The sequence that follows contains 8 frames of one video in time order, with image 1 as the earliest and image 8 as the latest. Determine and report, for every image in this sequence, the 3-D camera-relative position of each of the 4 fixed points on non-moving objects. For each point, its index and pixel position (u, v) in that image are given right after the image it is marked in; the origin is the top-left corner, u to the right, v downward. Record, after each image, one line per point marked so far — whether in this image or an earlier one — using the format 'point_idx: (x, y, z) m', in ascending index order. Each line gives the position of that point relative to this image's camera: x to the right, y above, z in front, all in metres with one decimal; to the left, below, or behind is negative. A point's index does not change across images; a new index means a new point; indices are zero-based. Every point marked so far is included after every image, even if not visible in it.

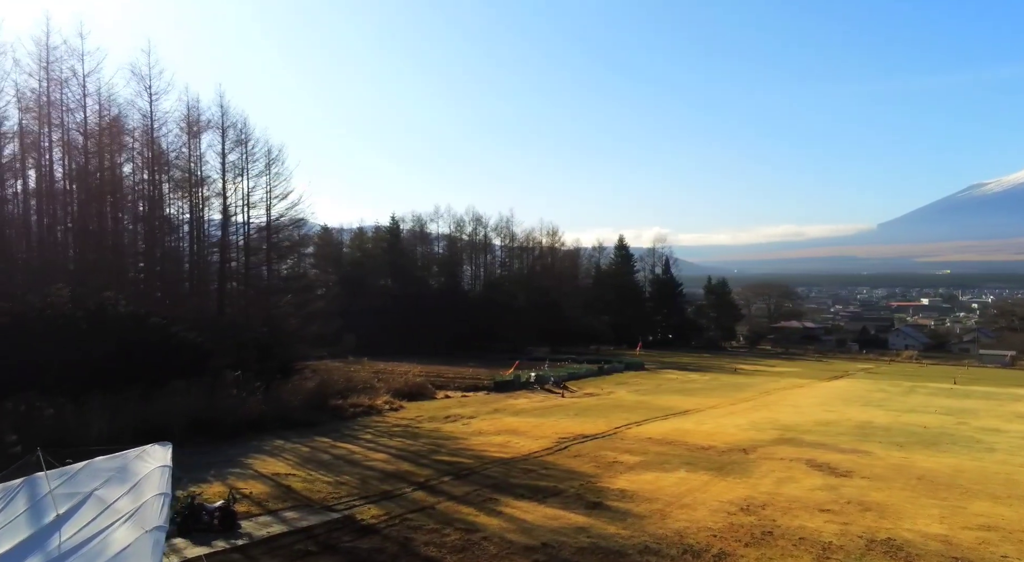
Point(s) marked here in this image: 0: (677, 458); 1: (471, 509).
0: (+4.3, -4.6, +17.1) m
1: (-0.7, -3.9, +11.3) m
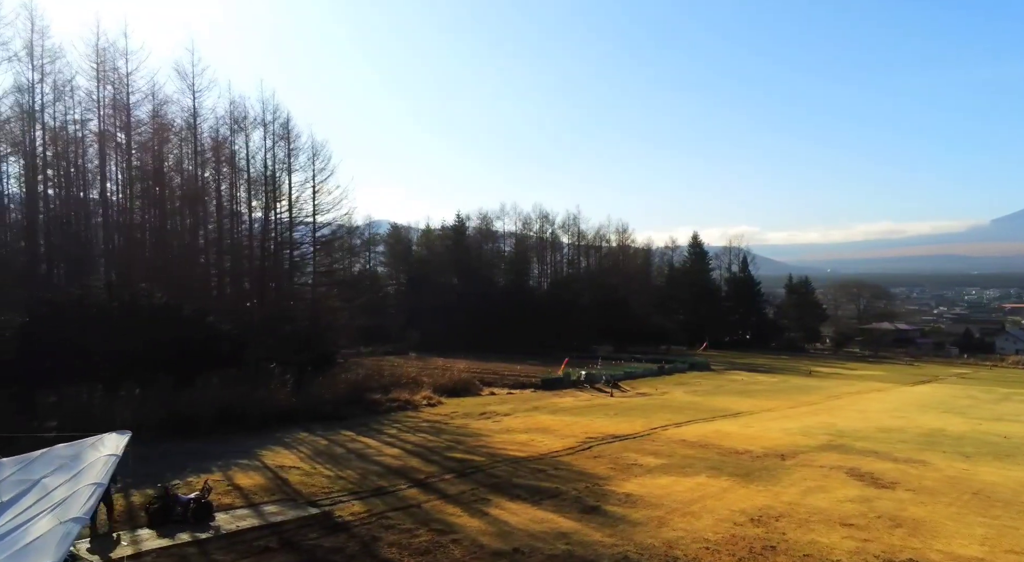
0: (+4.6, -4.4, +16.1) m
1: (-0.9, -3.7, +10.7) m
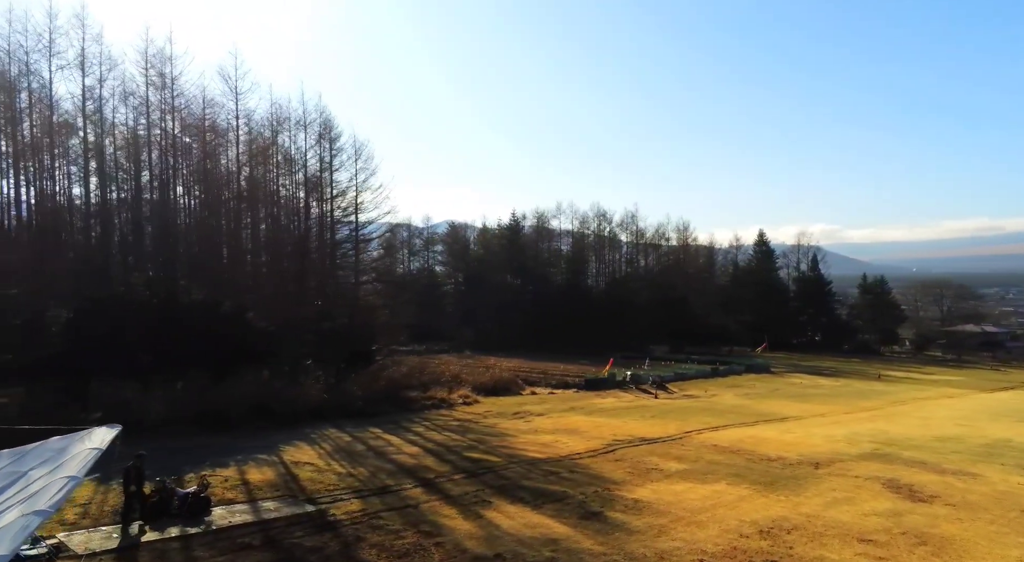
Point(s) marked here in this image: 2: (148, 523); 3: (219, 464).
0: (+5.0, -4.4, +15.4) m
1: (-1.0, -3.7, +10.6) m
2: (-5.1, -3.4, +9.4) m
3: (-6.2, -3.9, +14.1) m
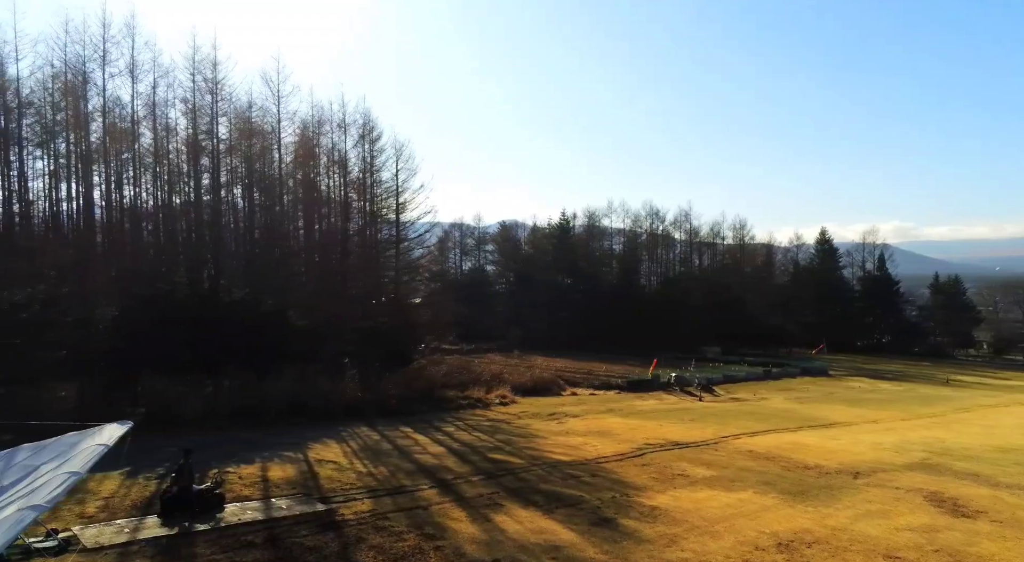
0: (+5.5, -4.4, +14.8) m
1: (-0.8, -3.7, +10.5) m
2: (-5.1, -3.4, +9.6) m
3: (-5.8, -3.9, +14.4) m
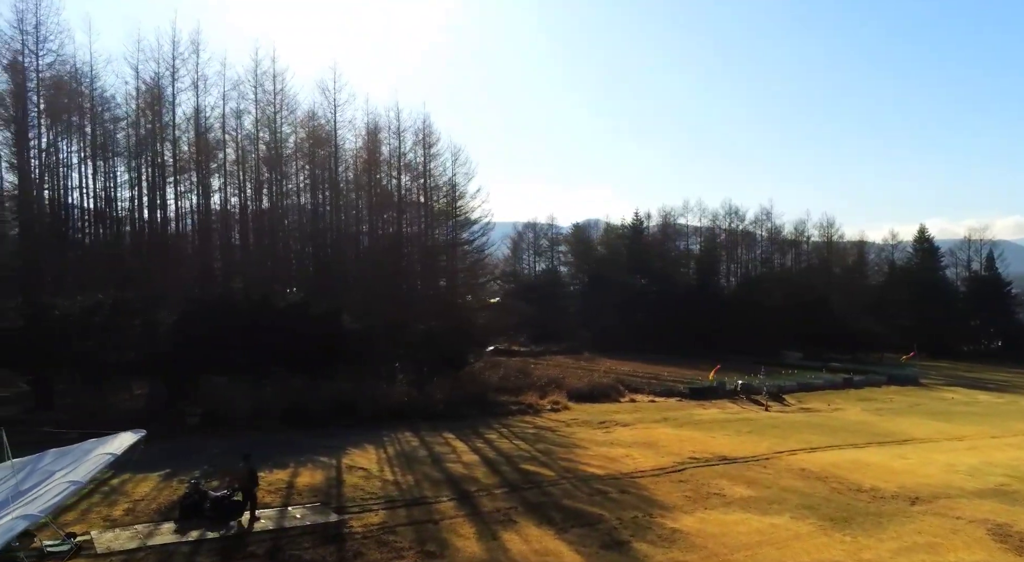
0: (+6.1, -4.6, +14.0) m
1: (-0.7, -3.9, +10.3) m
2: (-5.0, -3.6, +9.9) m
3: (-5.2, -4.1, +14.8) m
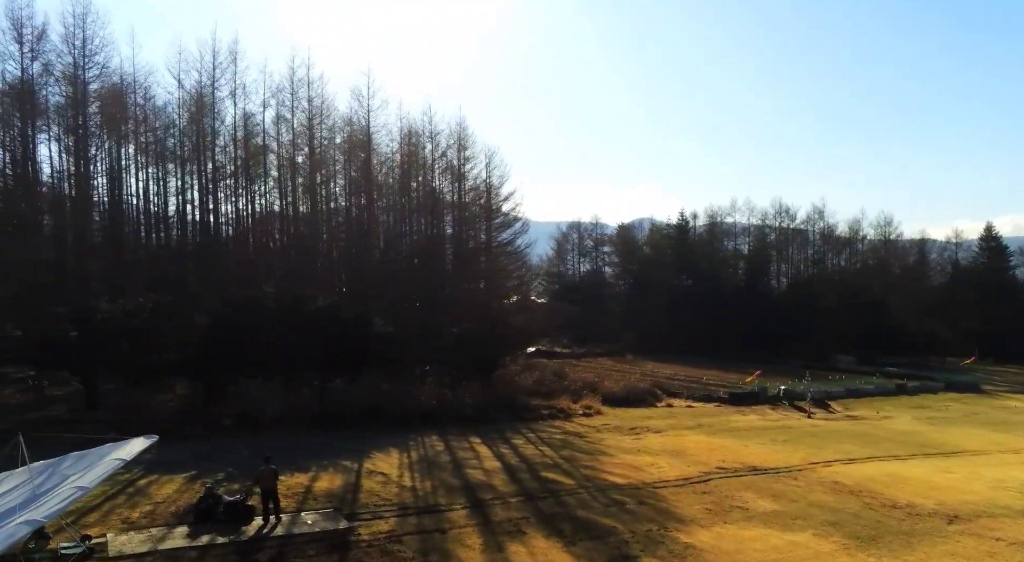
0: (+6.5, -4.7, +13.5) m
1: (-0.5, -4.0, +10.3) m
2: (-4.9, -3.8, +10.2) m
3: (-4.8, -4.2, +15.0) m
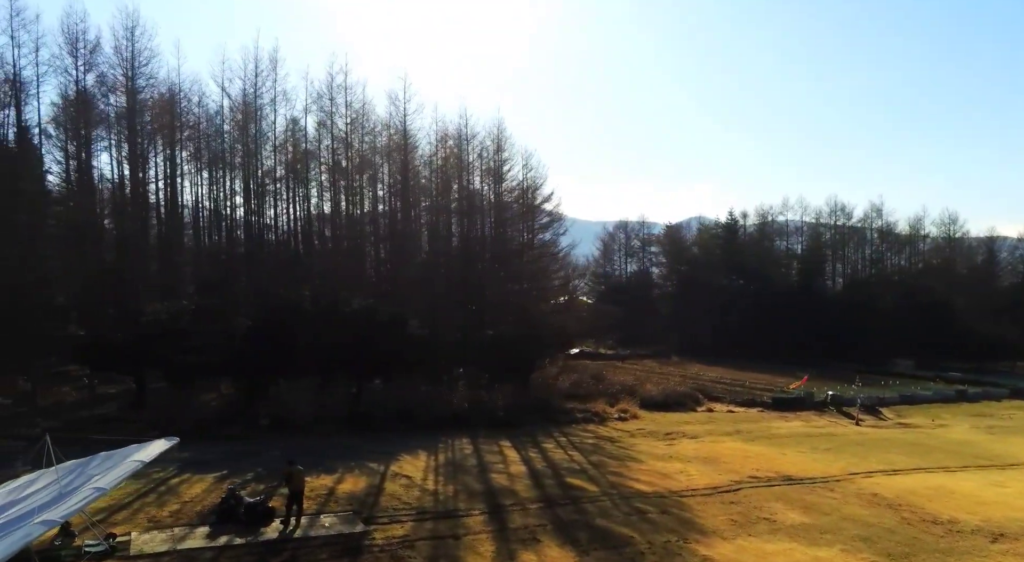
0: (+6.9, -4.8, +13.0) m
1: (-0.4, -4.1, +10.3) m
2: (-4.7, -3.9, +10.5) m
3: (-4.2, -4.3, +15.3) m
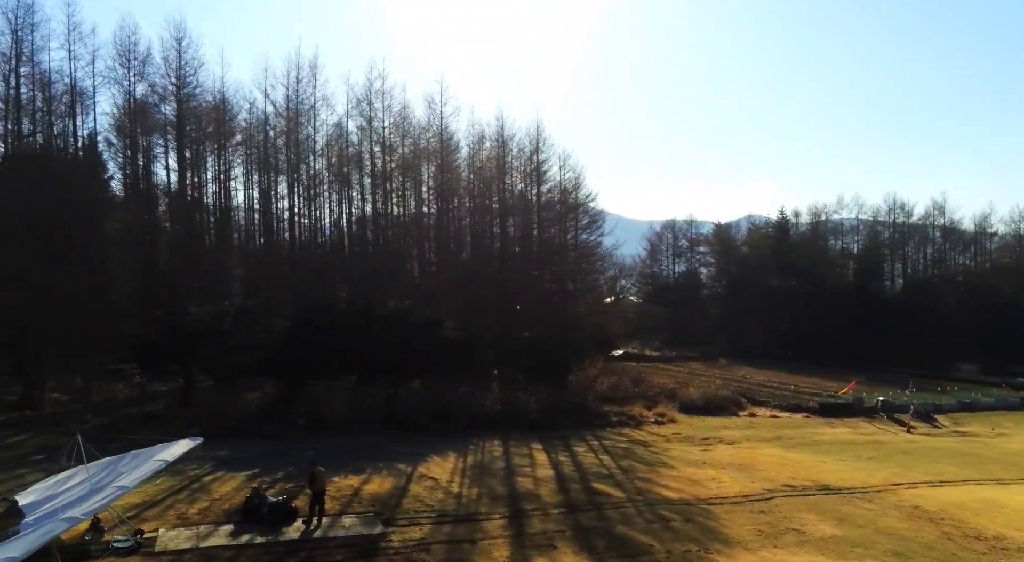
0: (+7.3, -4.9, +12.5) m
1: (-0.1, -4.2, +10.3) m
2: (-4.4, -4.0, +10.8) m
3: (-3.6, -4.4, +15.6) m
